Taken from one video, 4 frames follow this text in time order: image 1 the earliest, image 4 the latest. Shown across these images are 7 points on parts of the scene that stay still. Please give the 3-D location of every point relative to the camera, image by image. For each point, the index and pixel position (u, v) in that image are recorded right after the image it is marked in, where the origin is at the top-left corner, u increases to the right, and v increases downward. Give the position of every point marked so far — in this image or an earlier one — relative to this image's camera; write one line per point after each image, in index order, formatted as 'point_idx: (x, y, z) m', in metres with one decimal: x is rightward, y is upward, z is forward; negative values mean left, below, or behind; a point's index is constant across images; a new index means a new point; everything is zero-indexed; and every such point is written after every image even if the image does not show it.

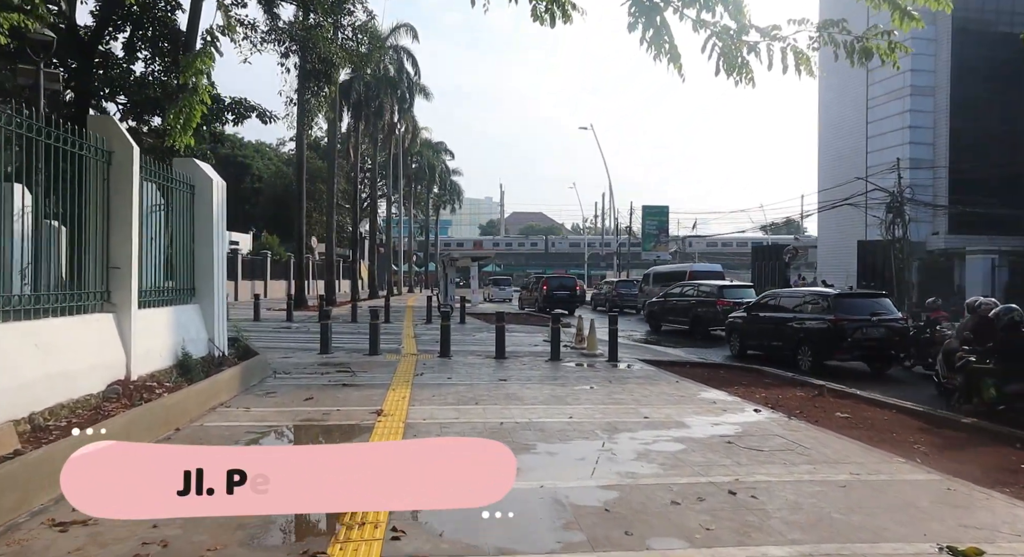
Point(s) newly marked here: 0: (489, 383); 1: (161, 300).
0: (-0.3, -1.5, +10.1) m
1: (-4.8, -0.3, +9.3) m
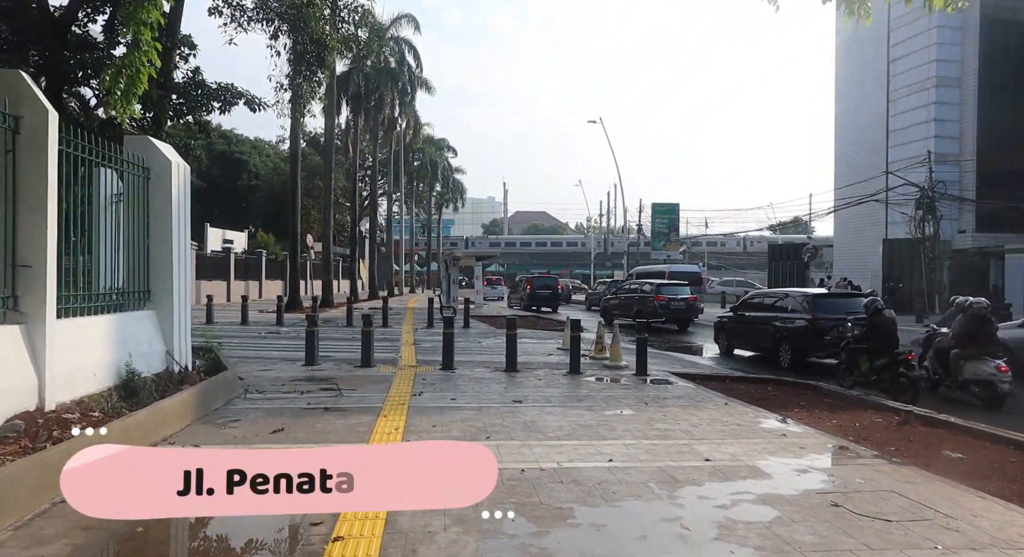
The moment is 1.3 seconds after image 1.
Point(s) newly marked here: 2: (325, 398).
0: (-0.1, -1.5, +8.4) m
1: (-4.6, -0.3, +7.6) m
2: (-2.5, -1.6, +9.1) m
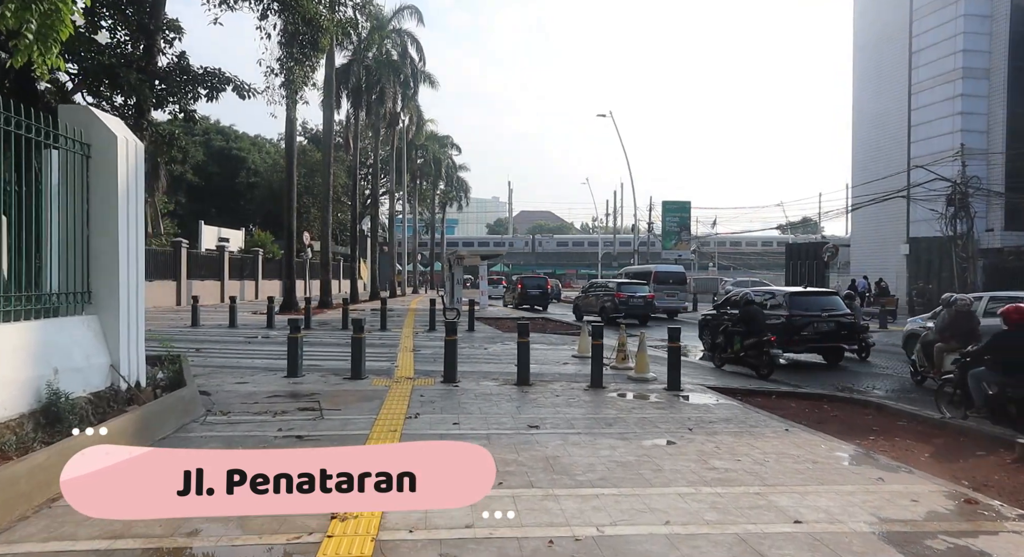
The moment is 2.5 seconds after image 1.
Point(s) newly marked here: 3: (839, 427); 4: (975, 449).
0: (0.0, -1.5, +6.9) m
1: (-4.4, -0.3, +6.2) m
2: (-2.4, -1.5, +7.6) m
3: (+3.7, -1.6, +7.7) m
4: (+4.4, -1.6, +6.7) m
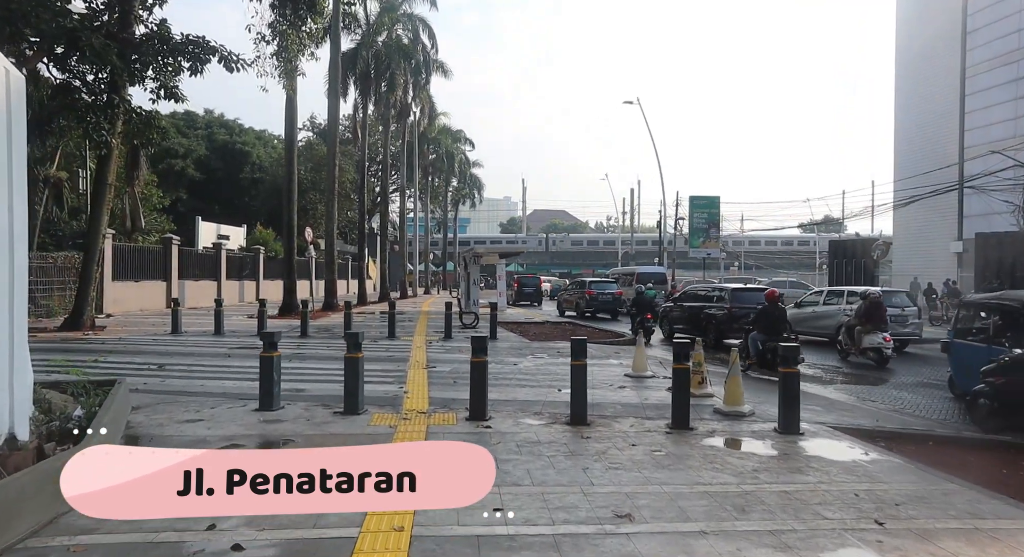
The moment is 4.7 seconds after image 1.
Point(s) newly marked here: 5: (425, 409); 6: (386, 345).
0: (+0.5, -1.5, +4.2) m
1: (-3.9, -0.3, +3.5) m
2: (-1.9, -1.5, +4.9) m
3: (+4.2, -1.6, +4.9) m
4: (+4.9, -1.6, +3.9) m
5: (-1.0, -1.5, +8.1) m
6: (-2.7, -1.4, +14.6) m
